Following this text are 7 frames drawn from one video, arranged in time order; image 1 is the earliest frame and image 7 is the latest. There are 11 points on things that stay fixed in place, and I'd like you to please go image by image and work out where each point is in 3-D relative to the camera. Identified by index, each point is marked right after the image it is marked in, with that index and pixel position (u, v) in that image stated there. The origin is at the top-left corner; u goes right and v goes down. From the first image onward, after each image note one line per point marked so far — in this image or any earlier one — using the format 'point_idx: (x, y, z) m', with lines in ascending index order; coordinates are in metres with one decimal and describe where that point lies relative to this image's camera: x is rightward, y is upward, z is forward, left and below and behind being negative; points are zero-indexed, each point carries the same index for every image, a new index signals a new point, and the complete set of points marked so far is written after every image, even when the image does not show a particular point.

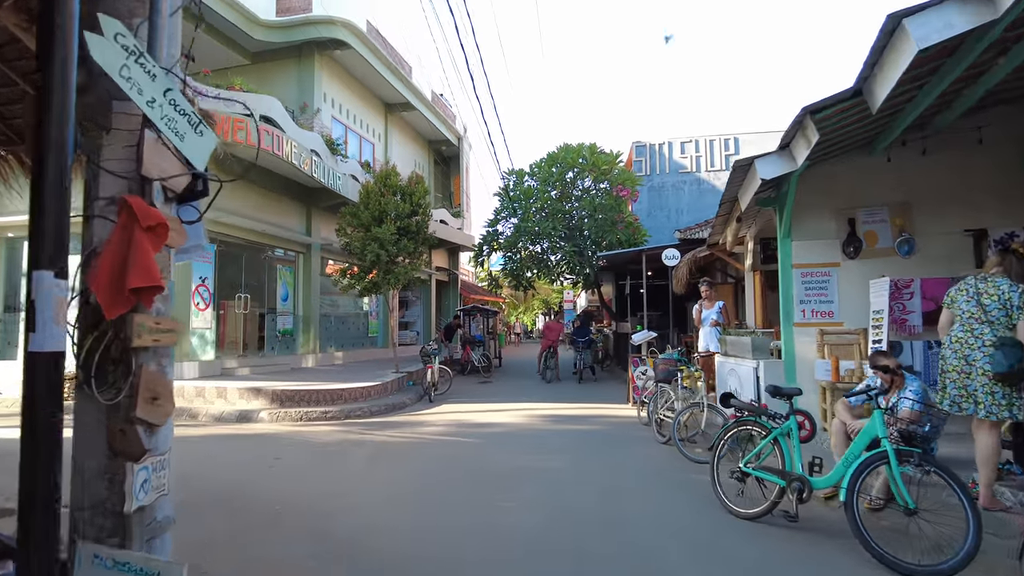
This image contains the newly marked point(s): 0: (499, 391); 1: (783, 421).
0: (-0.3, -2.2, +14.5) m
1: (+1.9, -0.9, +4.8) m
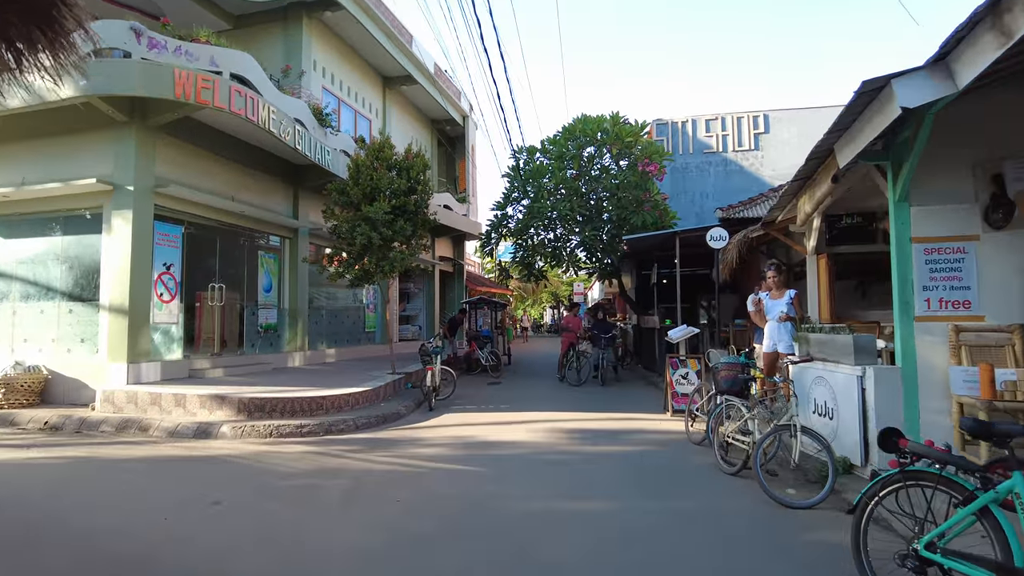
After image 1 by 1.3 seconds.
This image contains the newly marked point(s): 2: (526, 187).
0: (0.0, -2.0, +12.7) m
1: (+2.1, -0.8, +3.0) m
2: (+0.4, +2.5, +16.4) m
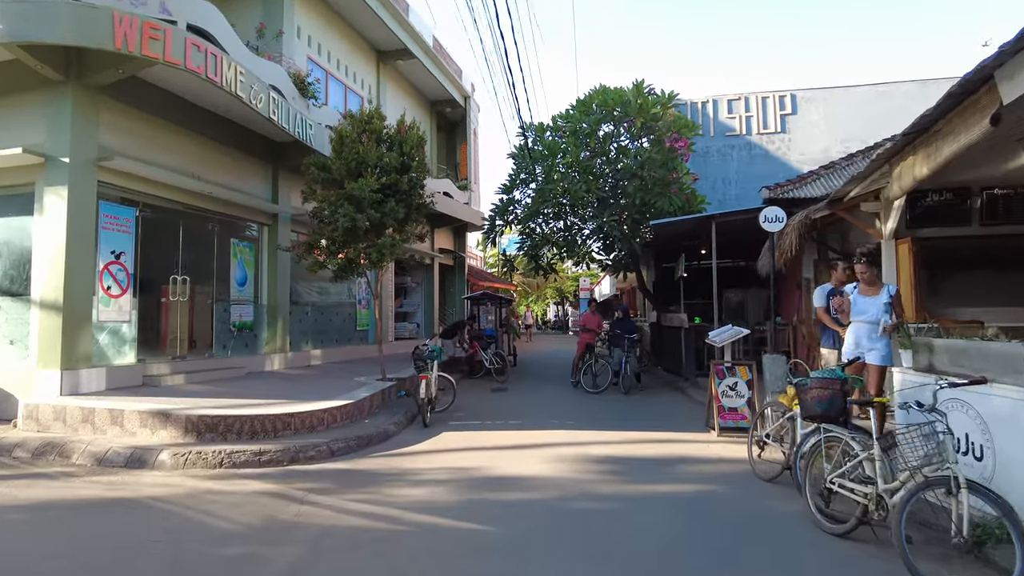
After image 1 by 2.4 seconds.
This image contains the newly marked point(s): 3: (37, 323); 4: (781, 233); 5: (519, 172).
0: (+0.1, -1.9, +10.9) m
1: (+2.2, -0.8, +1.2) m
2: (+0.5, +2.6, +14.7) m
3: (-6.1, -0.5, +8.8) m
4: (+3.4, +0.7, +8.6) m
5: (+0.2, +2.5, +14.8) m
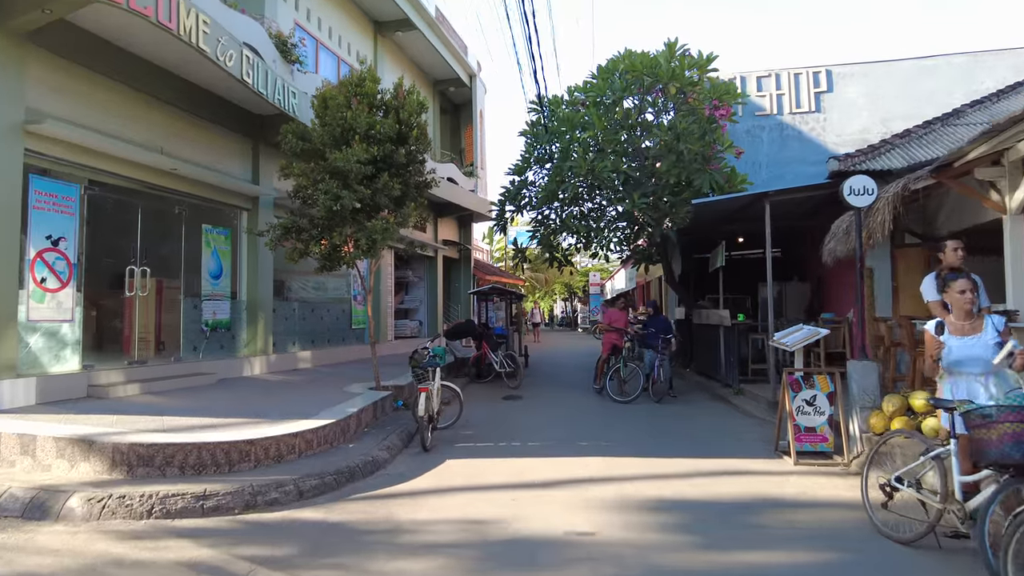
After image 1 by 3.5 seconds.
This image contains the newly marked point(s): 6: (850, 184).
0: (+0.3, -1.8, +9.2) m
1: (+2.4, -0.7, -0.5) m
2: (+0.8, +2.7, +12.9) m
3: (-5.9, -0.4, +7.2) m
4: (+3.6, +0.8, +6.8) m
5: (+0.4, +2.7, +13.1) m
6: (+3.3, +1.0, +6.7) m
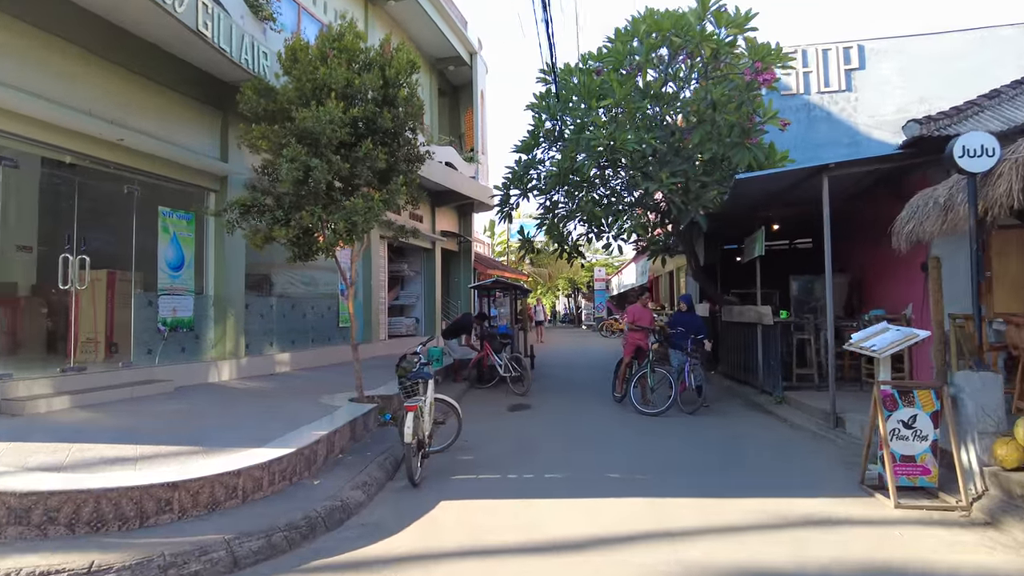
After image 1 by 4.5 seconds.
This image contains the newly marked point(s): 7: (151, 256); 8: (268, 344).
0: (+0.4, -1.7, +7.7) m
1: (+2.5, -0.7, -2.1) m
2: (+0.9, +2.8, +11.4) m
3: (-5.8, -0.3, +5.6) m
4: (+3.7, +0.9, +5.3) m
5: (+0.5, +2.8, +11.5) m
6: (+3.4, +1.1, +5.1) m
7: (-4.9, +0.4, +9.4) m
8: (-4.2, -1.0, +11.7) m
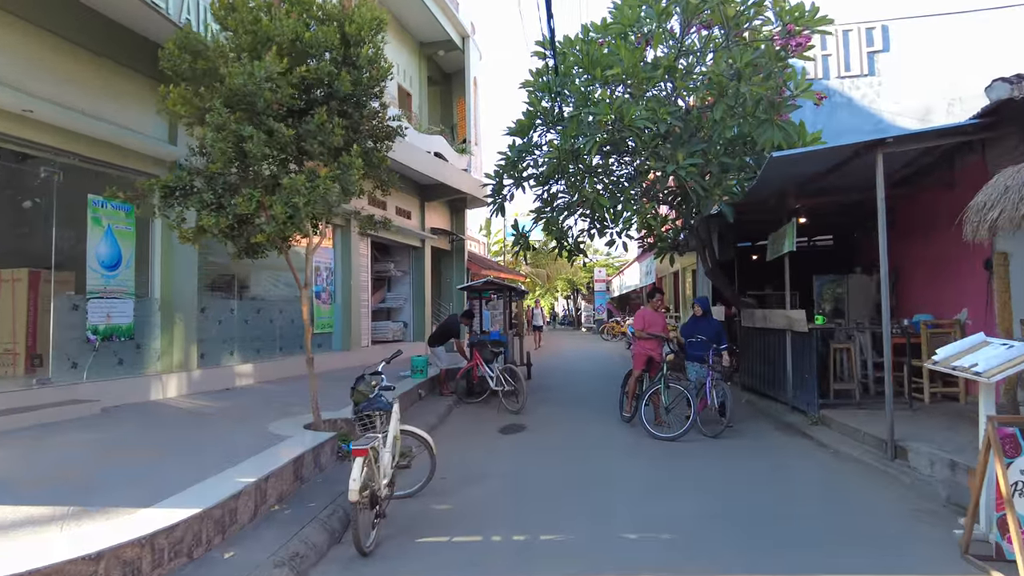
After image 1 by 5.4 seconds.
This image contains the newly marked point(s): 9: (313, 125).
0: (+0.3, -1.7, +6.3) m
1: (+2.4, -0.6, -3.4) m
2: (+0.8, +2.8, +10.0) m
3: (-5.9, -0.3, +4.2) m
4: (+3.6, +0.9, +3.9) m
5: (+0.4, +2.8, +10.2) m
6: (+3.3, +1.1, +3.7) m
7: (-5.0, +0.4, +8.0) m
8: (-4.3, -1.0, +10.3) m
9: (-1.7, +1.3, +5.7) m
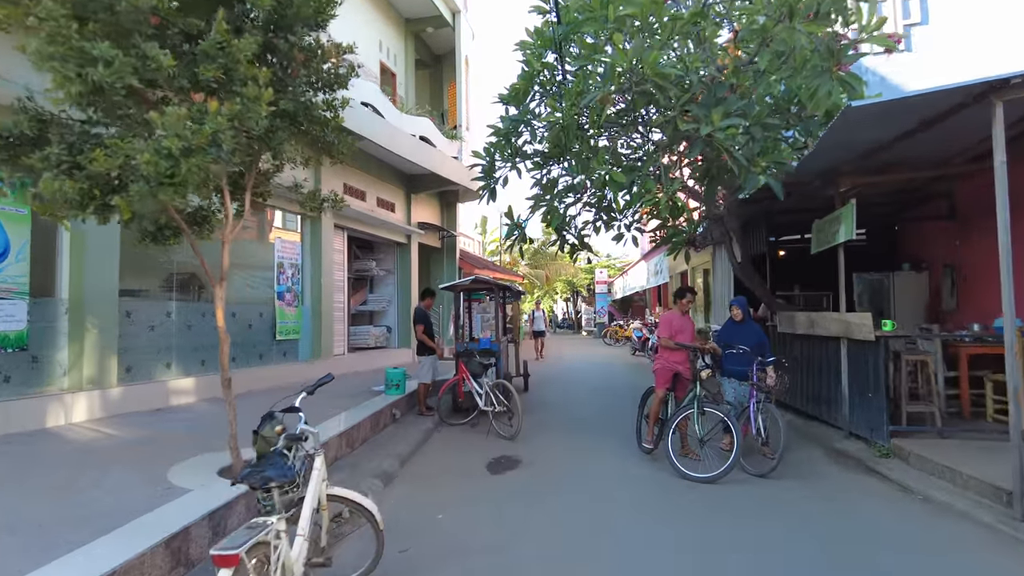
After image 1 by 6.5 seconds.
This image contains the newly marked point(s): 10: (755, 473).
0: (+0.3, -1.7, +4.6) m
1: (+2.3, -0.6, -5.2) m
2: (+0.7, +2.8, +8.3) m
3: (-6.0, -0.3, +2.5) m
4: (+3.5, +0.9, +2.2) m
5: (+0.3, +2.8, +8.4) m
6: (+3.2, +1.1, +2.0) m
7: (-5.1, +0.4, +6.2) m
8: (-4.4, -1.0, +8.5) m
9: (-1.7, +1.4, +4.0) m
10: (+2.2, -1.7, +6.3) m
